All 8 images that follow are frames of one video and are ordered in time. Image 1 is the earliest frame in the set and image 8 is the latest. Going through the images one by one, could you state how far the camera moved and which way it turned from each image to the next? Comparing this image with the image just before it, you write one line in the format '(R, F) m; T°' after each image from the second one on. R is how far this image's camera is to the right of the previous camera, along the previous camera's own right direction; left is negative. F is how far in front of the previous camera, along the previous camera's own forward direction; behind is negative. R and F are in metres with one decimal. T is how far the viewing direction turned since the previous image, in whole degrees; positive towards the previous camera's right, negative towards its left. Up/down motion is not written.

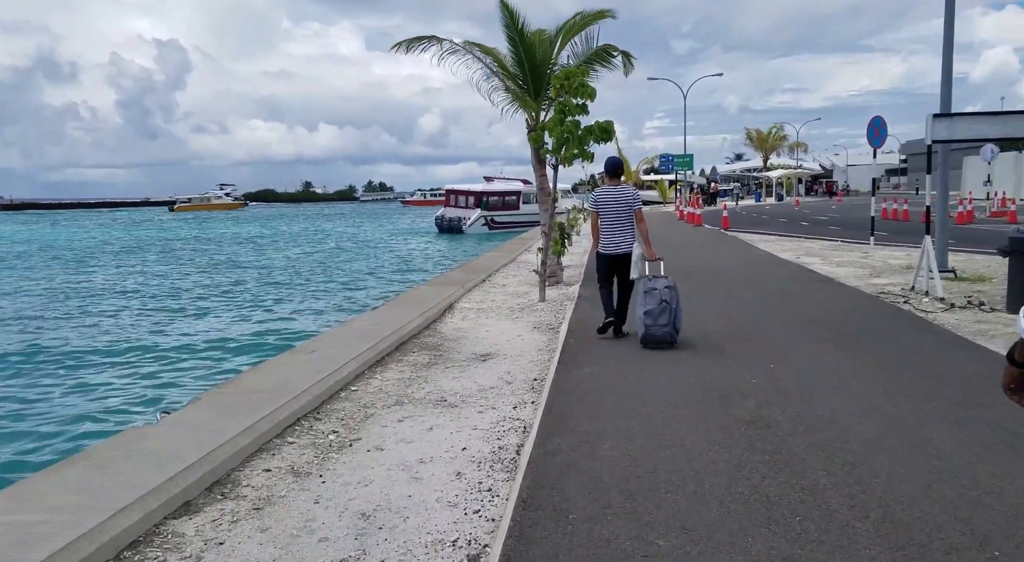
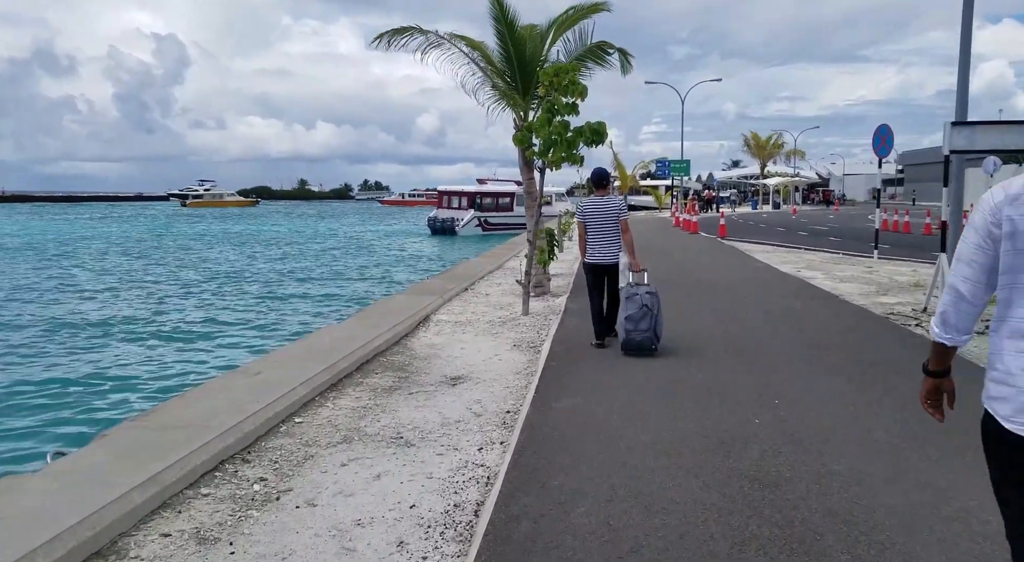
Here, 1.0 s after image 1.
(+0.2, +0.8) m; 0°
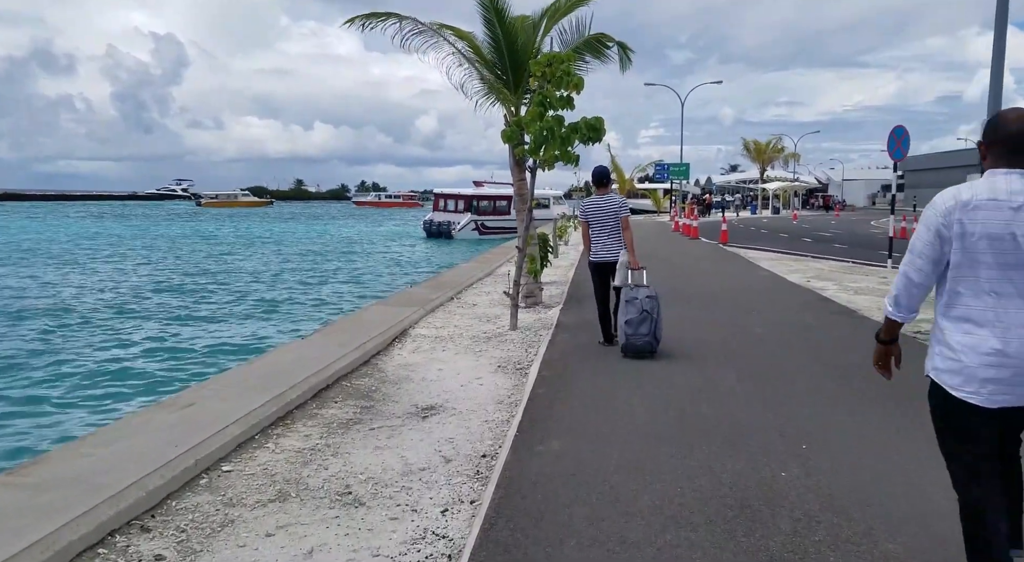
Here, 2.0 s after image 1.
(+0.1, +1.0) m; 0°
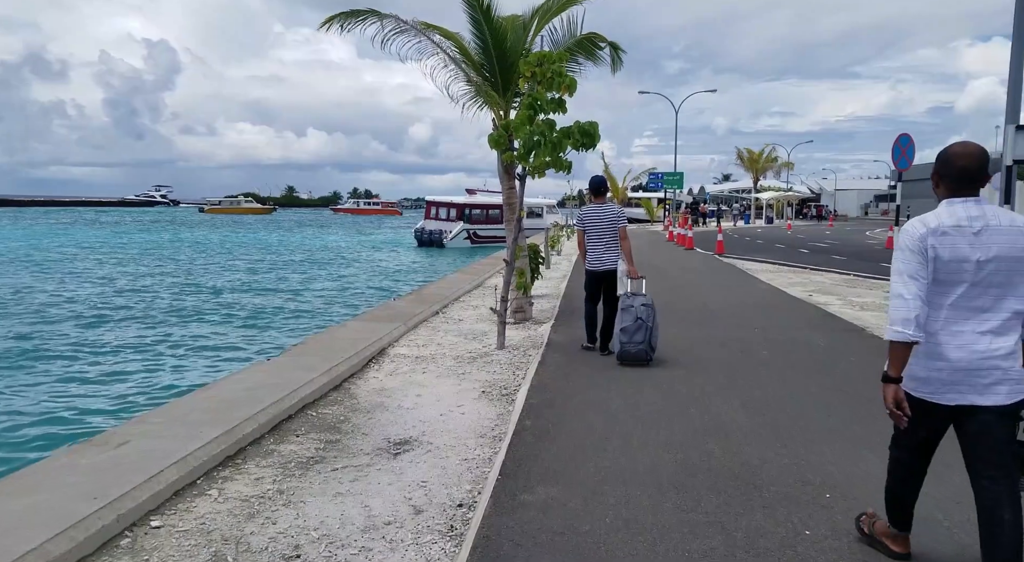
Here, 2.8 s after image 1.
(+0.1, +0.7) m; +1°
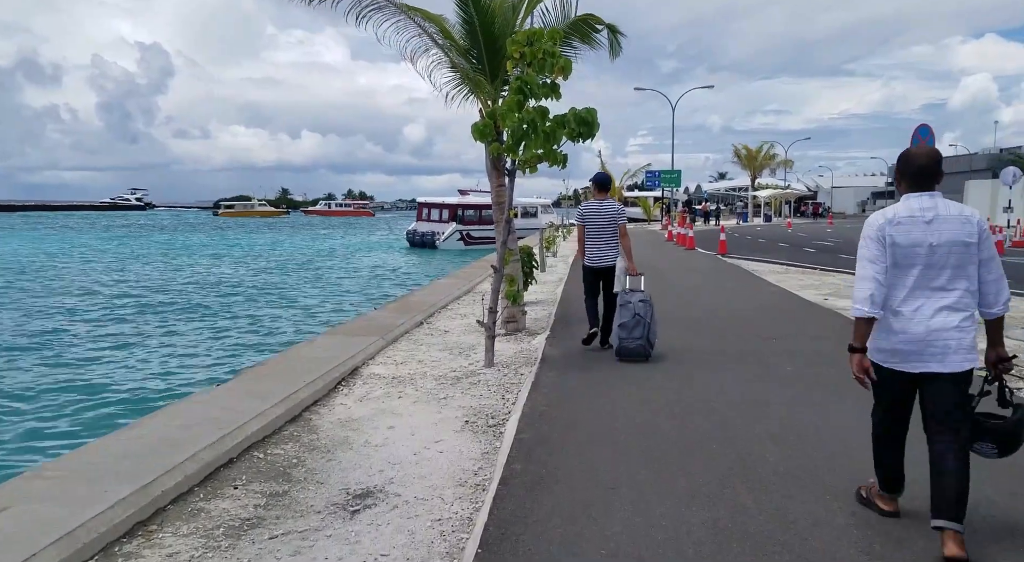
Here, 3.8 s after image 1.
(+0.1, +1.0) m; 0°
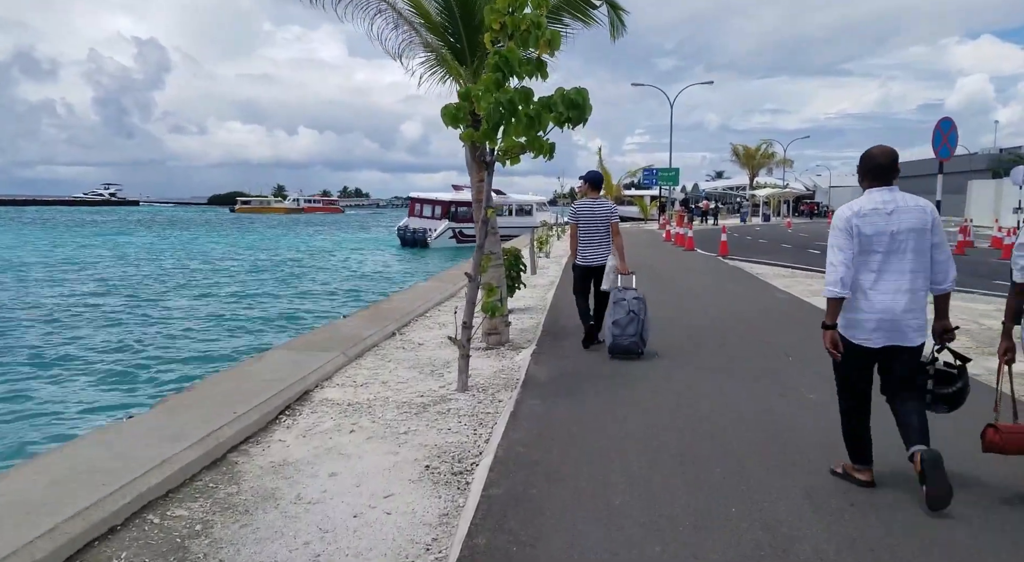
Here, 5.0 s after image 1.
(+0.2, +1.1) m; 0°
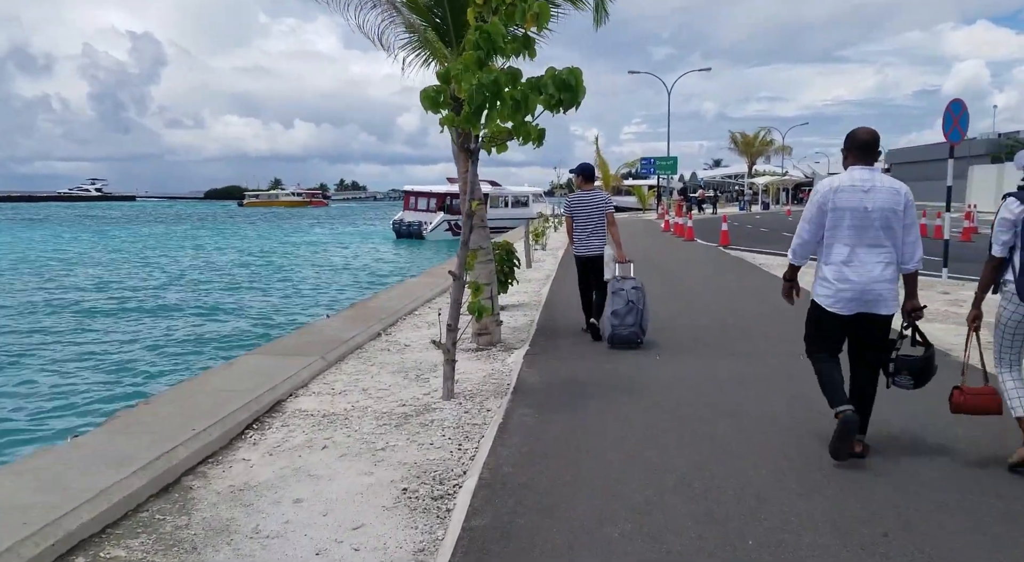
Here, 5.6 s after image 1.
(+0.1, +0.5) m; 0°
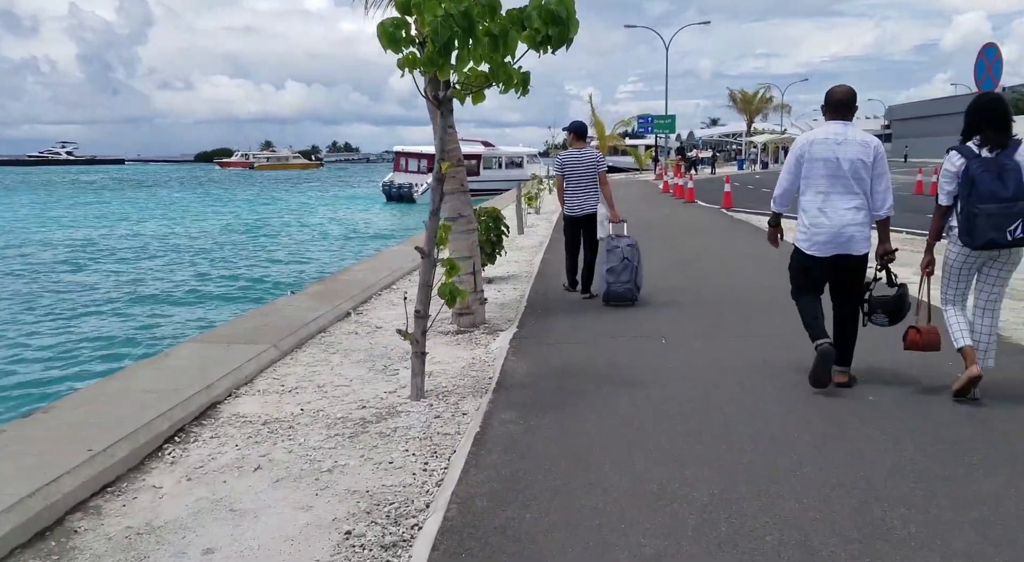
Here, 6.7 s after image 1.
(+0.1, +1.0) m; 0°
